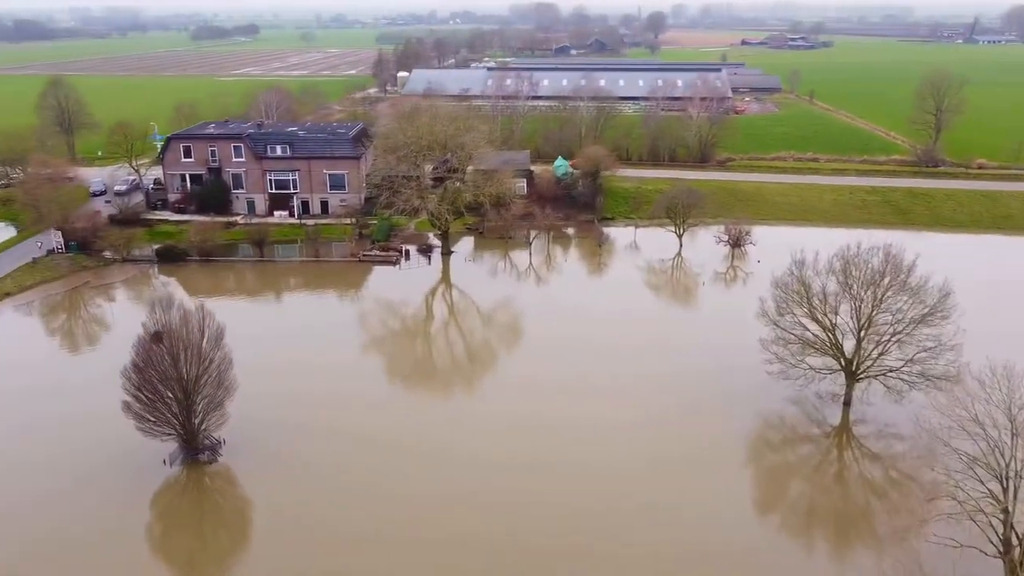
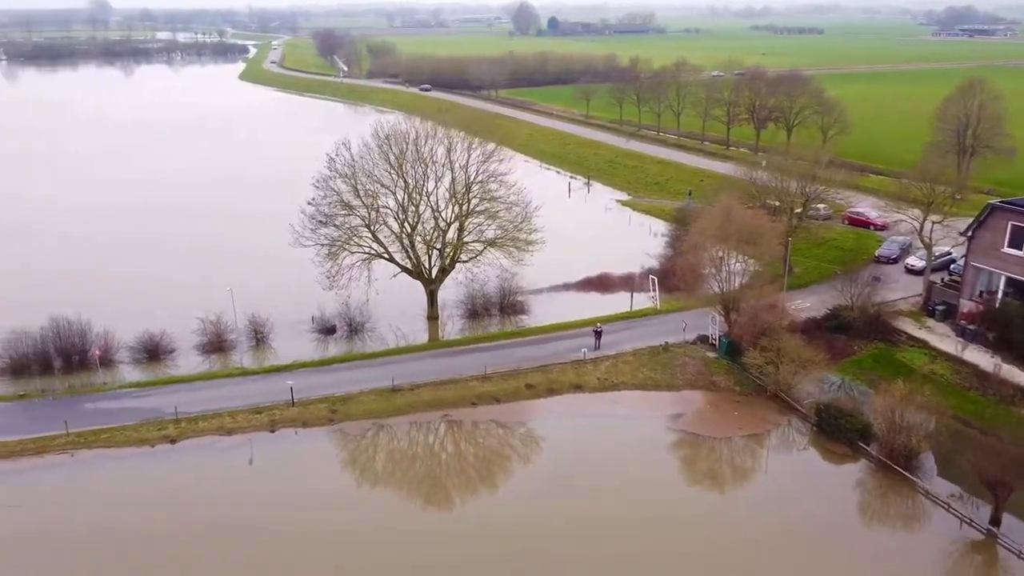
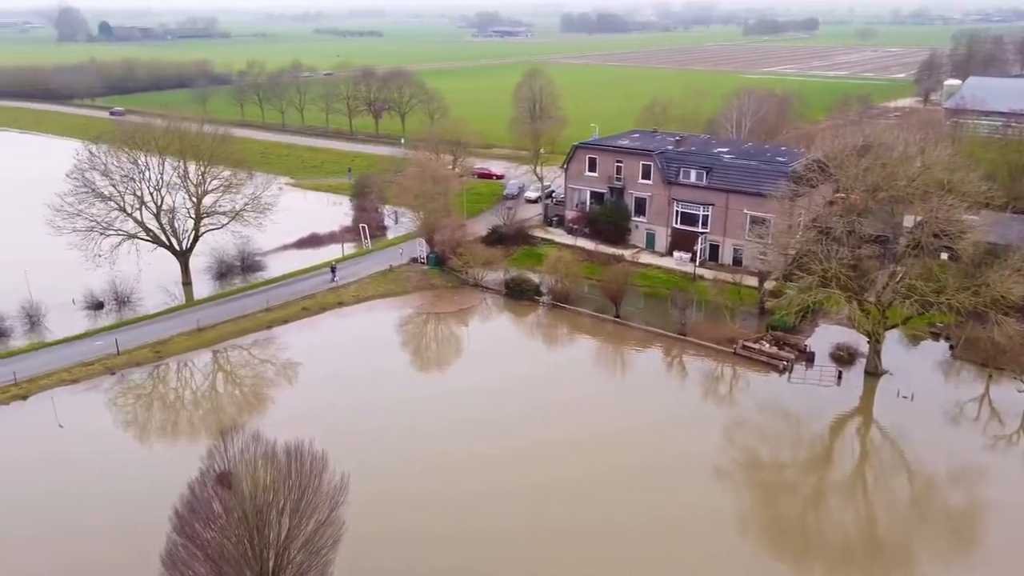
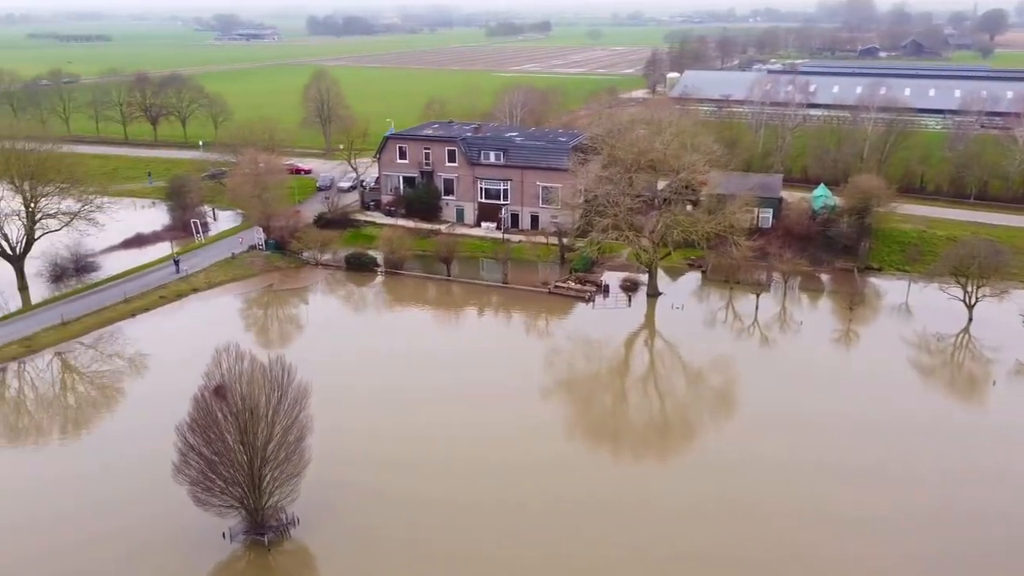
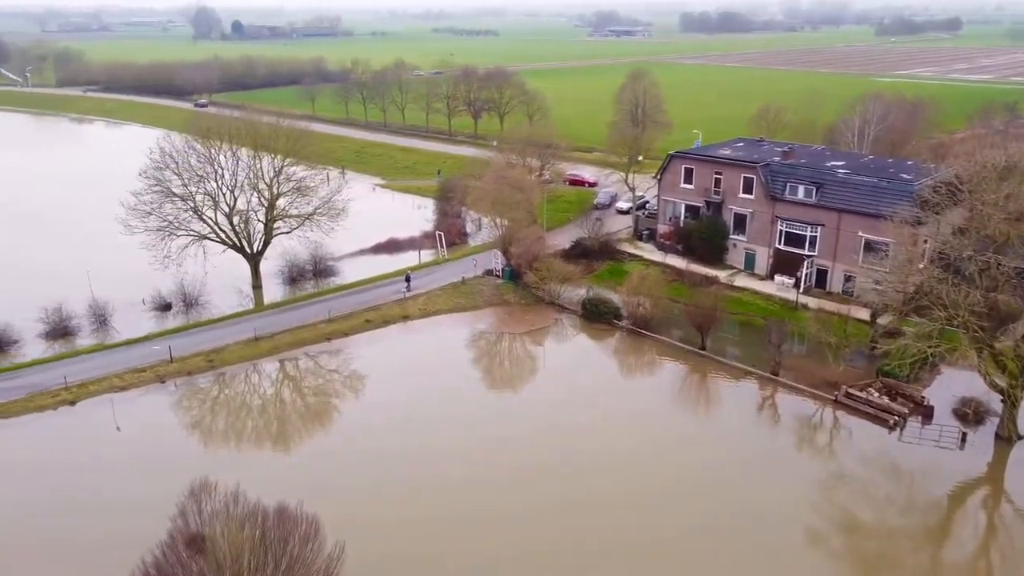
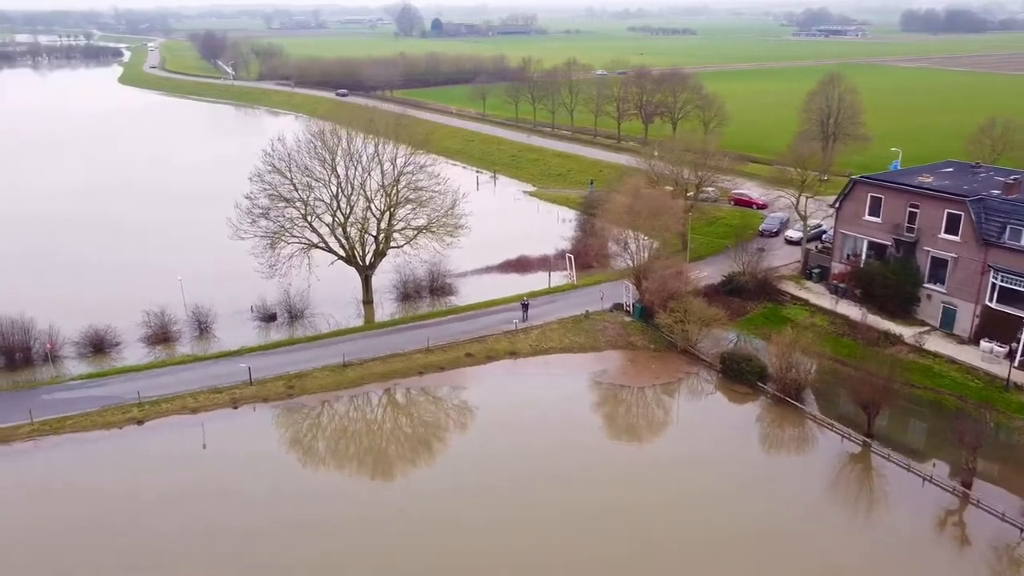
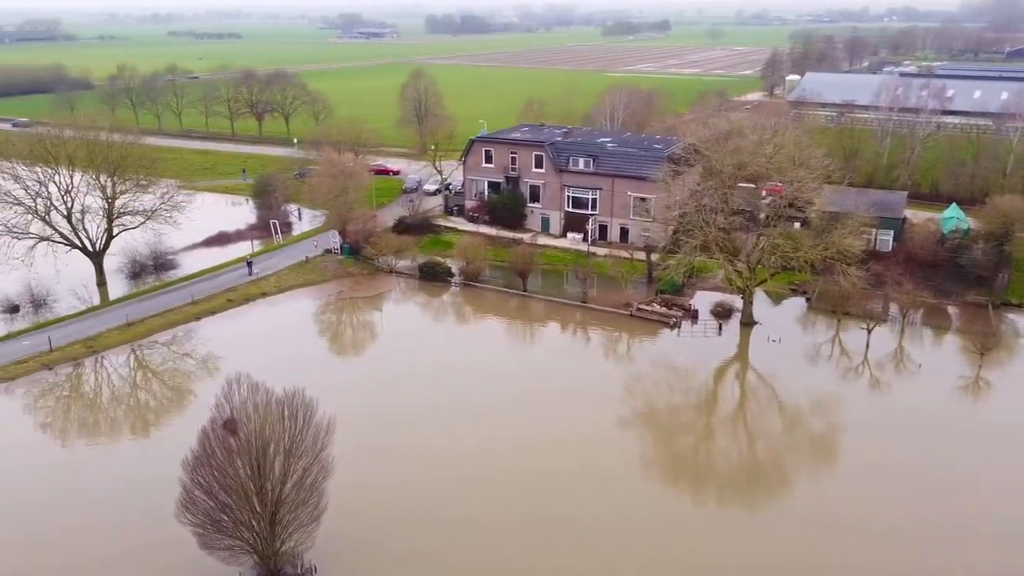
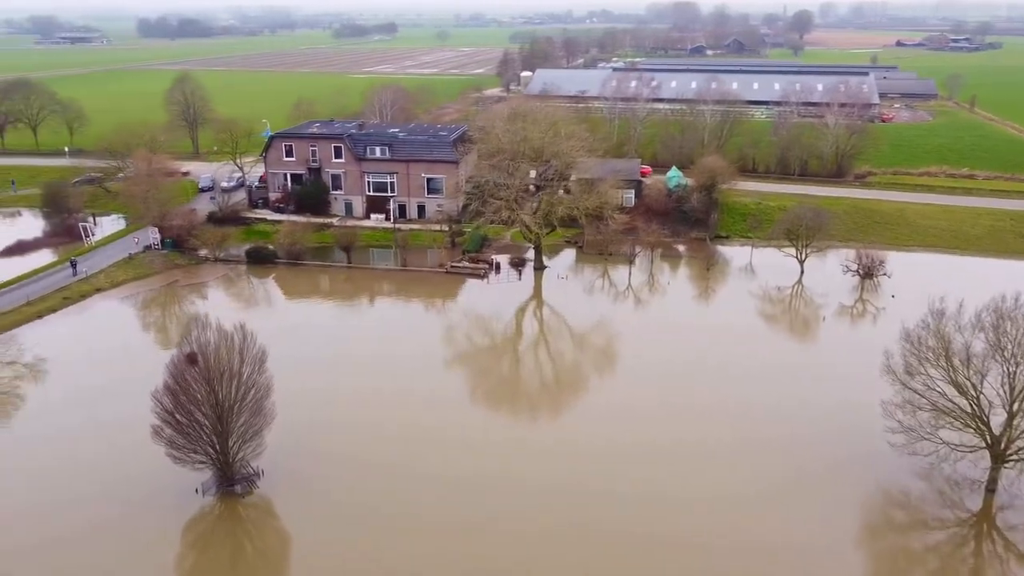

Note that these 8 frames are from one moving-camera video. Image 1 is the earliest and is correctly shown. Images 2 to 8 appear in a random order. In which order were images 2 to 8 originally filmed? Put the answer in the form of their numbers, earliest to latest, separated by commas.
8, 4, 7, 3, 5, 6, 2
